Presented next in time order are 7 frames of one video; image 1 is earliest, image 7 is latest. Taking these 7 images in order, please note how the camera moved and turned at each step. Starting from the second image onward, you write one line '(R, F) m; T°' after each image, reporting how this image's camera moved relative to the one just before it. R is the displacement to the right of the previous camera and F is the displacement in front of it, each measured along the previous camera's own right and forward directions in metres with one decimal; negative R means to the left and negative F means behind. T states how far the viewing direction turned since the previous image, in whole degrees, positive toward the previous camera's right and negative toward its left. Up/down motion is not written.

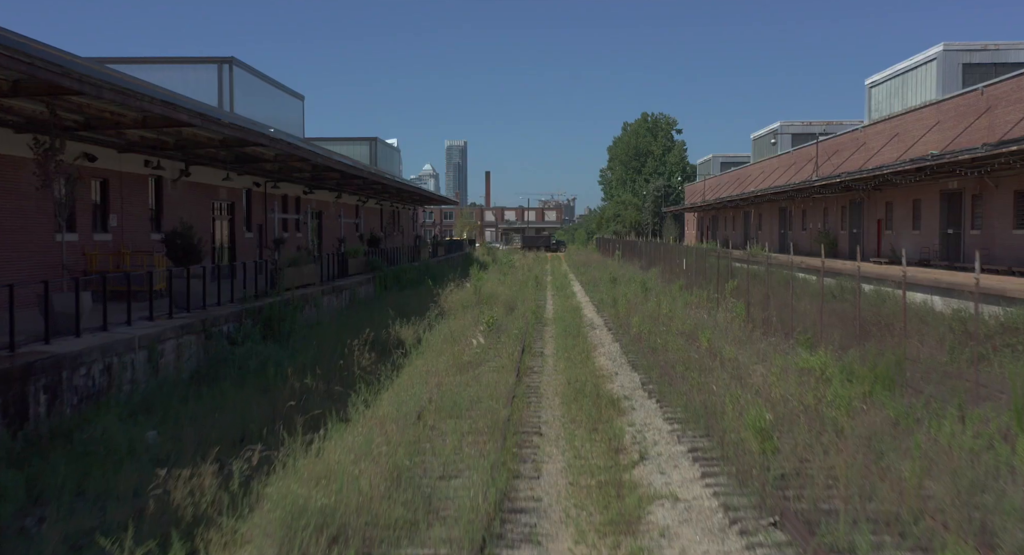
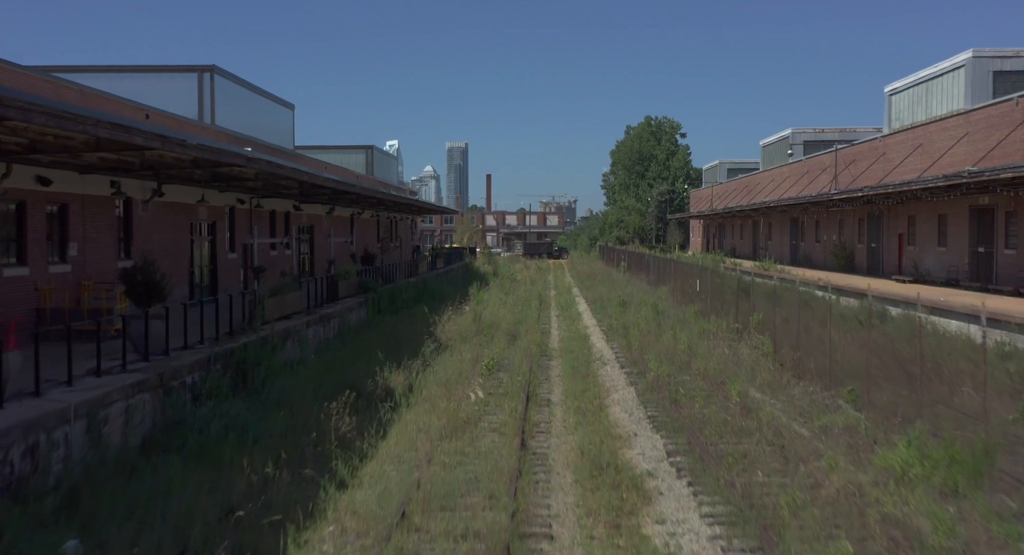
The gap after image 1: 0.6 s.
(0.0, +1.3) m; 0°
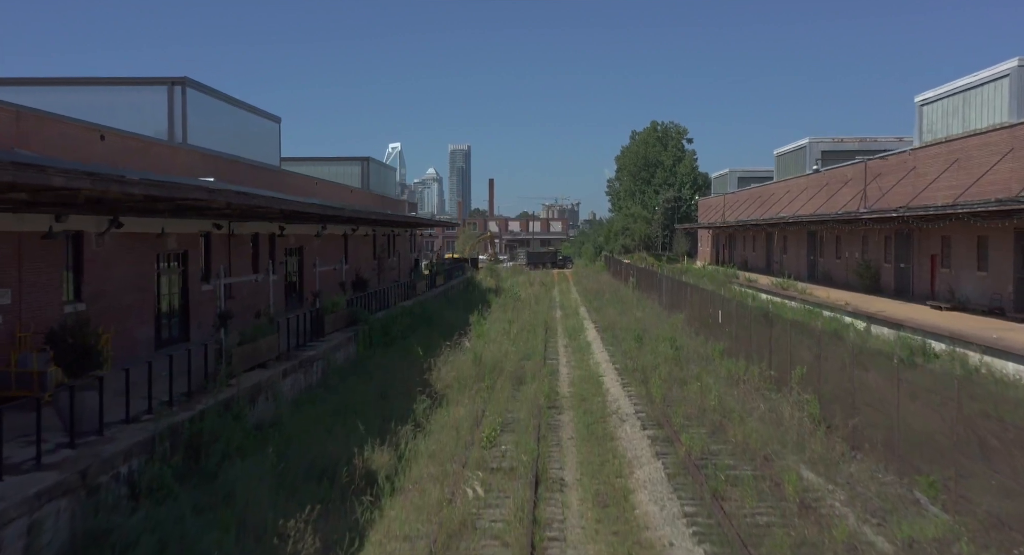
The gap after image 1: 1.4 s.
(0.0, +1.7) m; 0°
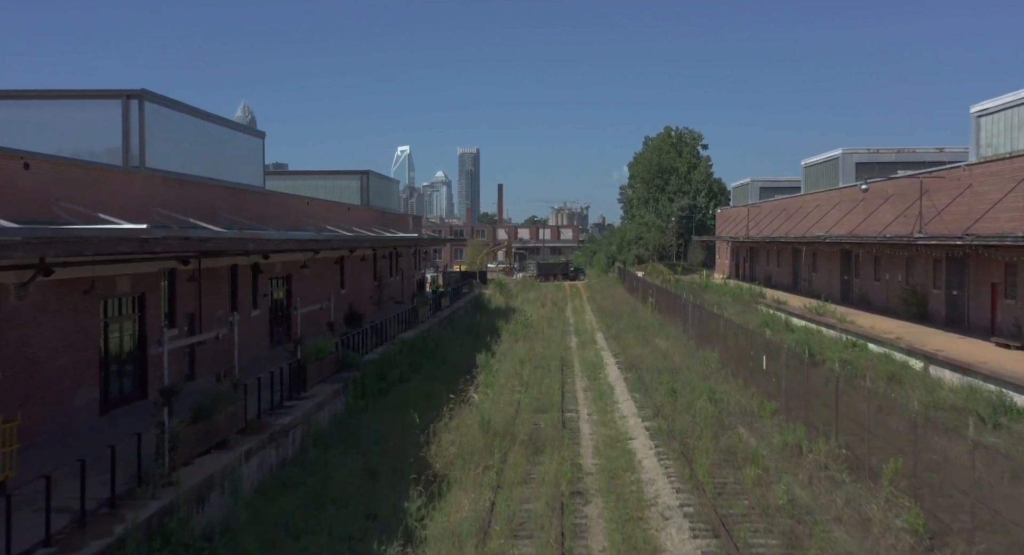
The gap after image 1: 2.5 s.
(-0.1, +2.3) m; -1°
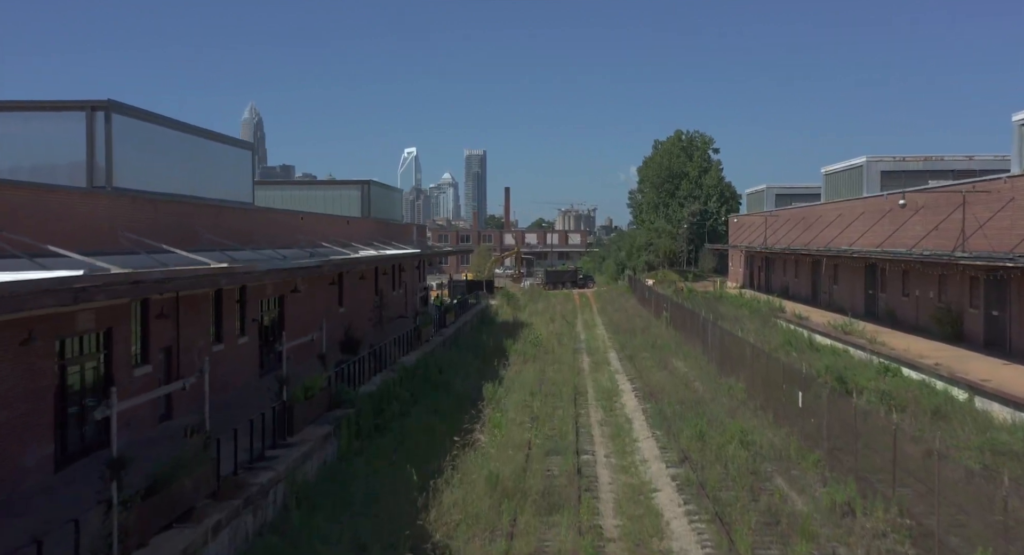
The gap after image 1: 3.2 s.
(-0.1, +1.4) m; 0°
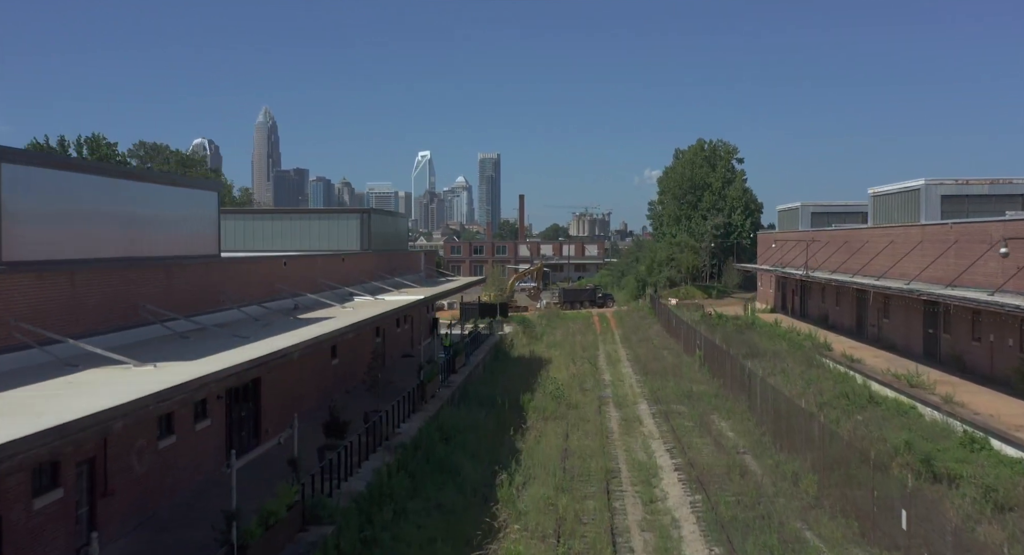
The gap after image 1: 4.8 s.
(-0.1, +3.0) m; -1°
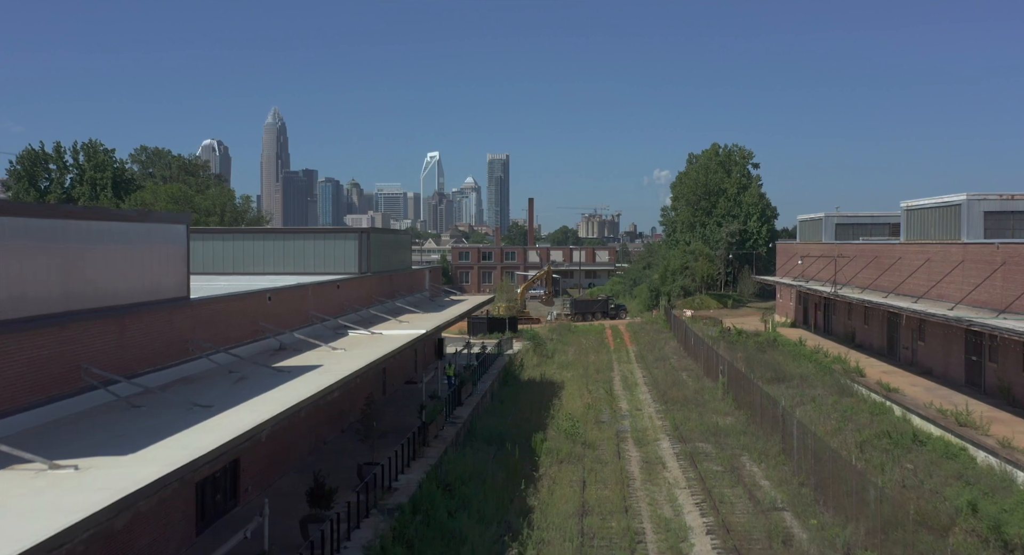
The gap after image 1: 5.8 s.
(-0.1, +1.8) m; -1°
